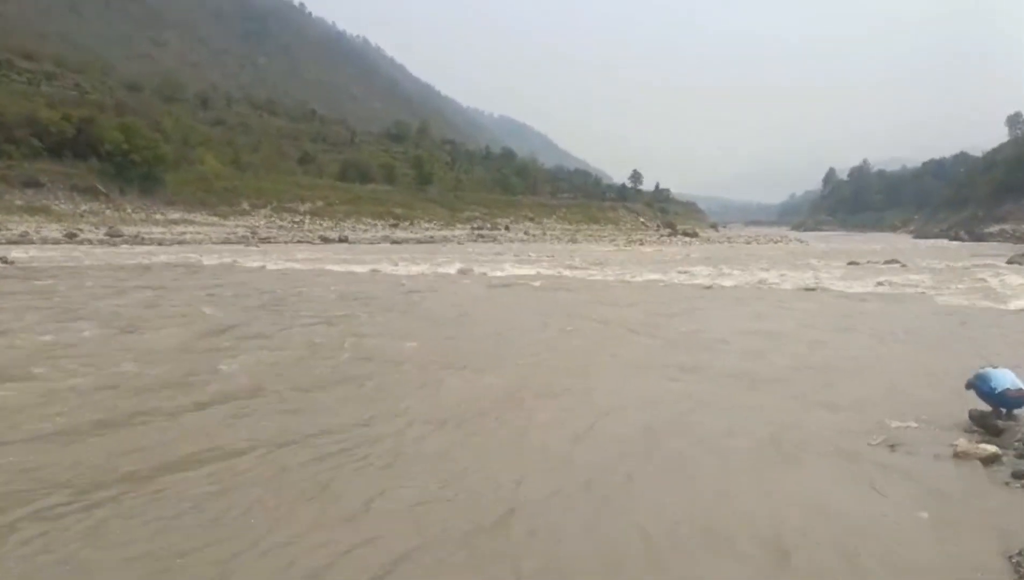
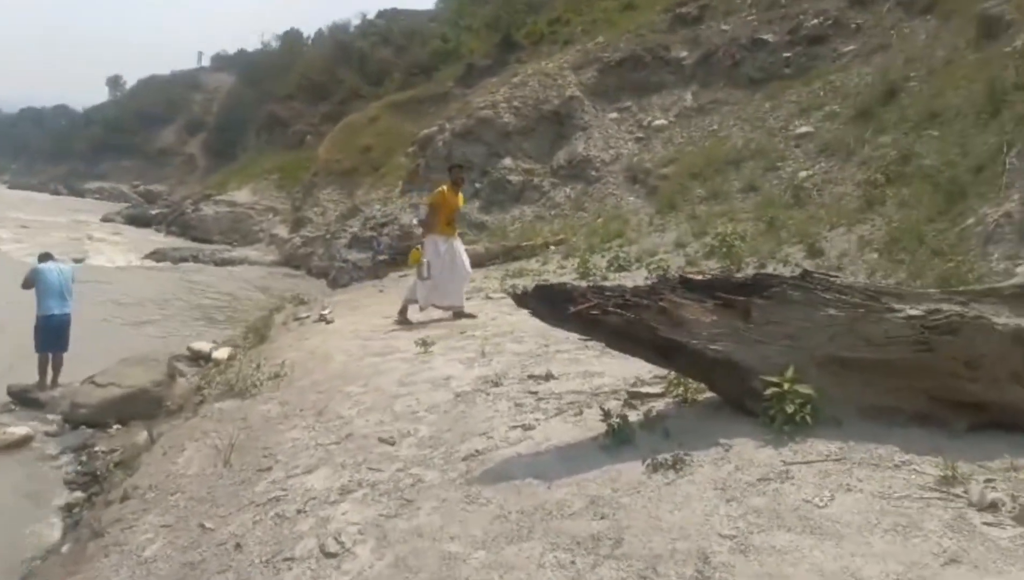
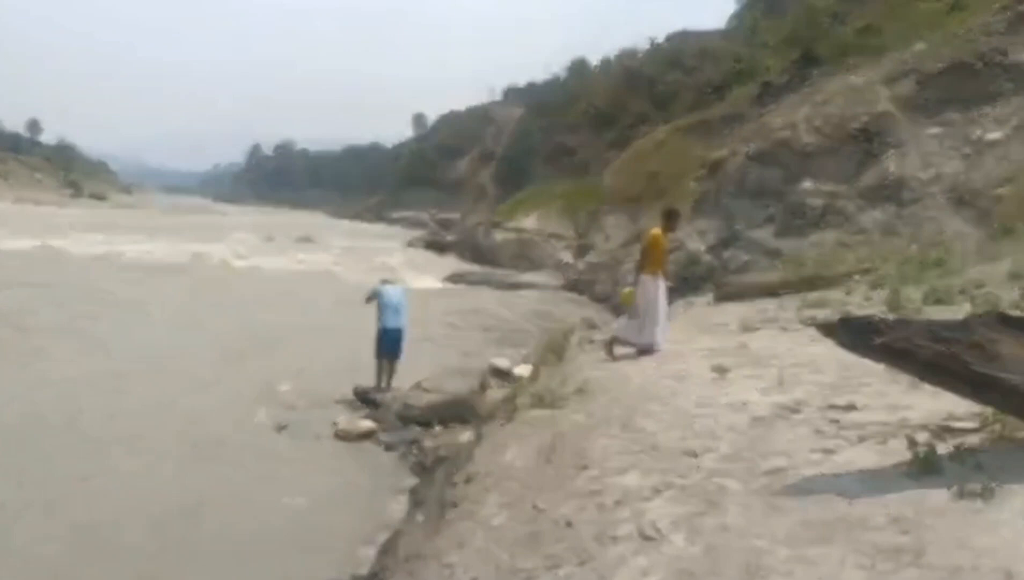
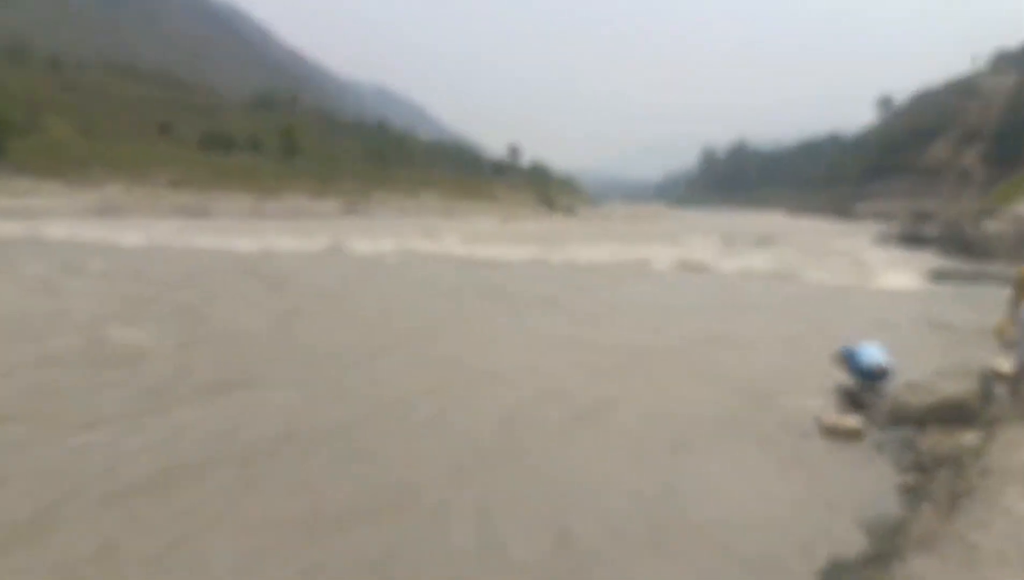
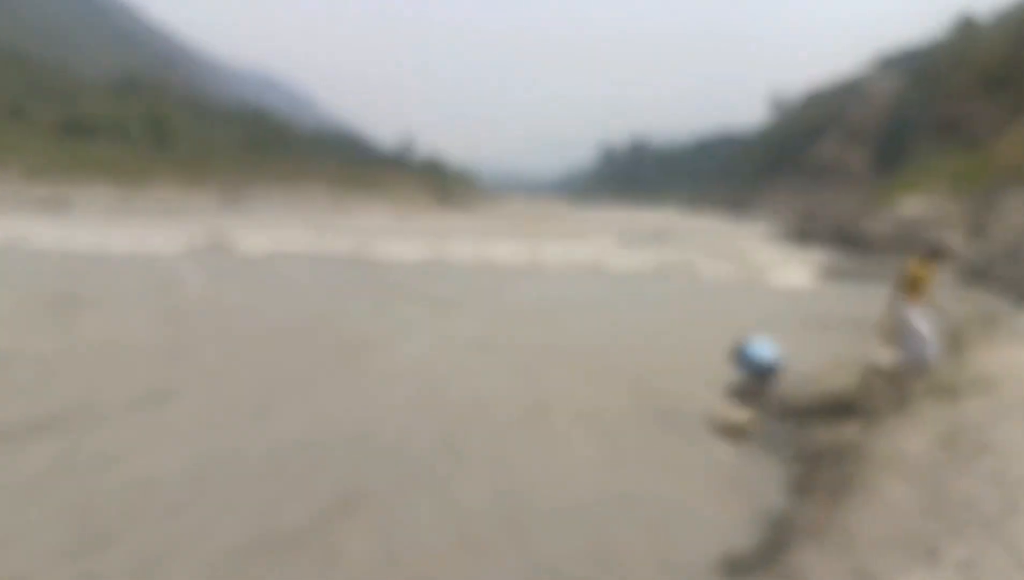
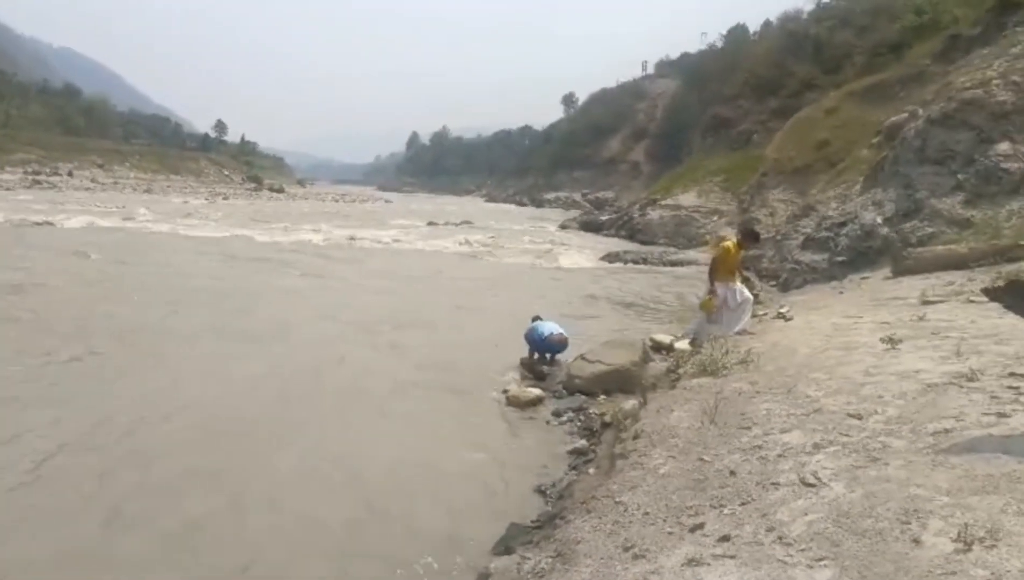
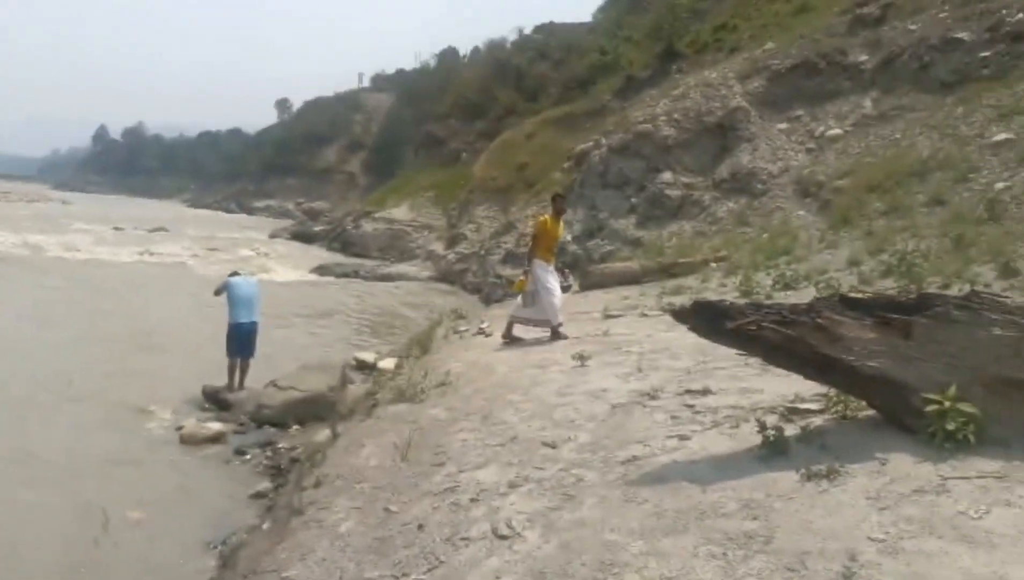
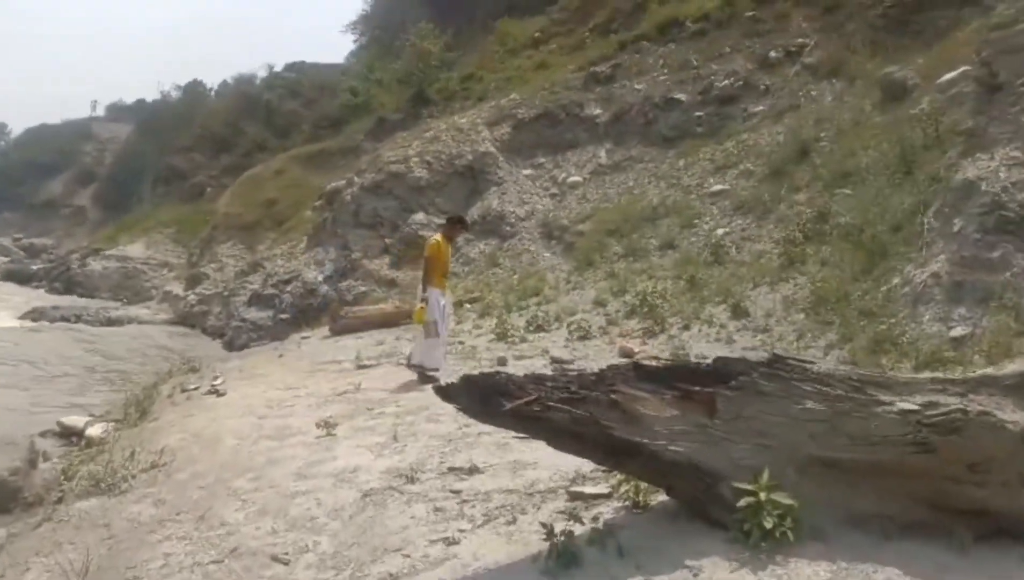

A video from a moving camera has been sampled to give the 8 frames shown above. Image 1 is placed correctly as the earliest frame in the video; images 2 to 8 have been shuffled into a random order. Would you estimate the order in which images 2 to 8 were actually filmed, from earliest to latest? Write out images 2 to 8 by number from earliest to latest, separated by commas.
4, 5, 6, 3, 7, 2, 8
